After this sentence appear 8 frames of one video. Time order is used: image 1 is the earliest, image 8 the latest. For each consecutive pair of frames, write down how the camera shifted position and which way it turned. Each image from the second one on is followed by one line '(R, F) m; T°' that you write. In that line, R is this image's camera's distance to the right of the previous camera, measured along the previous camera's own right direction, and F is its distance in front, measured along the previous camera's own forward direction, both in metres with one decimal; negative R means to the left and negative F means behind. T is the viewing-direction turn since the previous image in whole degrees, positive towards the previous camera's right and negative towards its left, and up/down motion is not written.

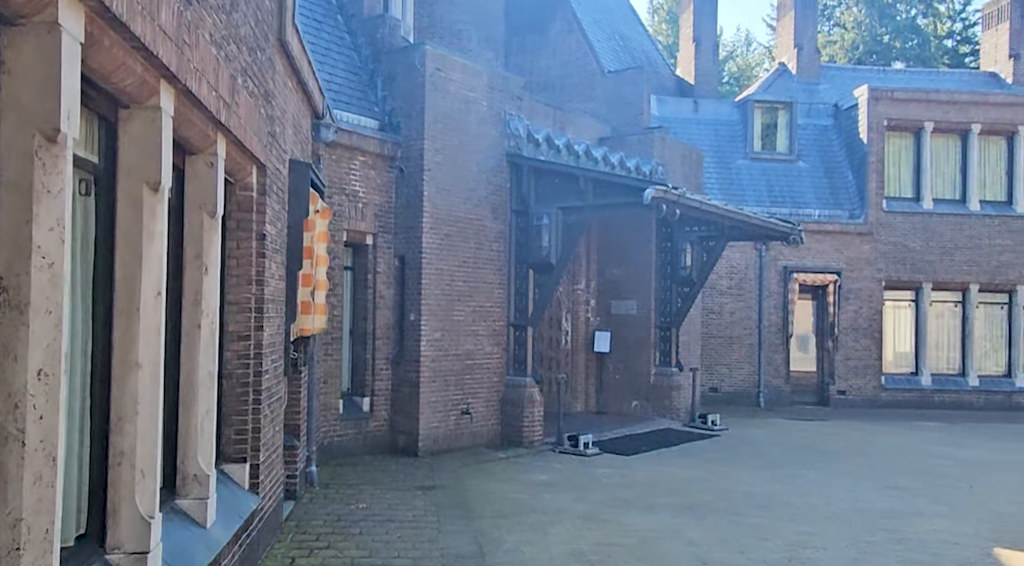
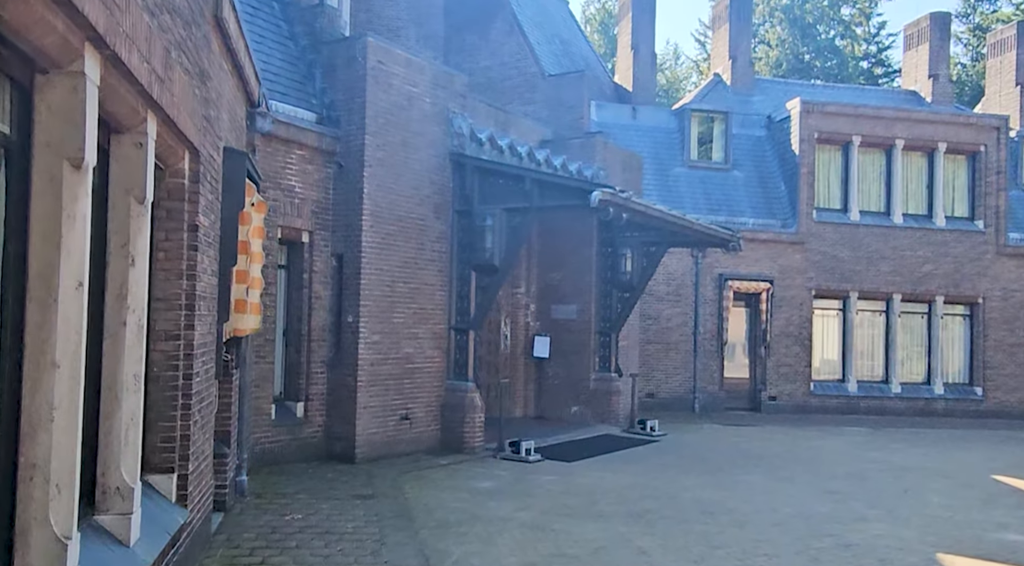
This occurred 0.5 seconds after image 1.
(-0.2, +0.4) m; +4°
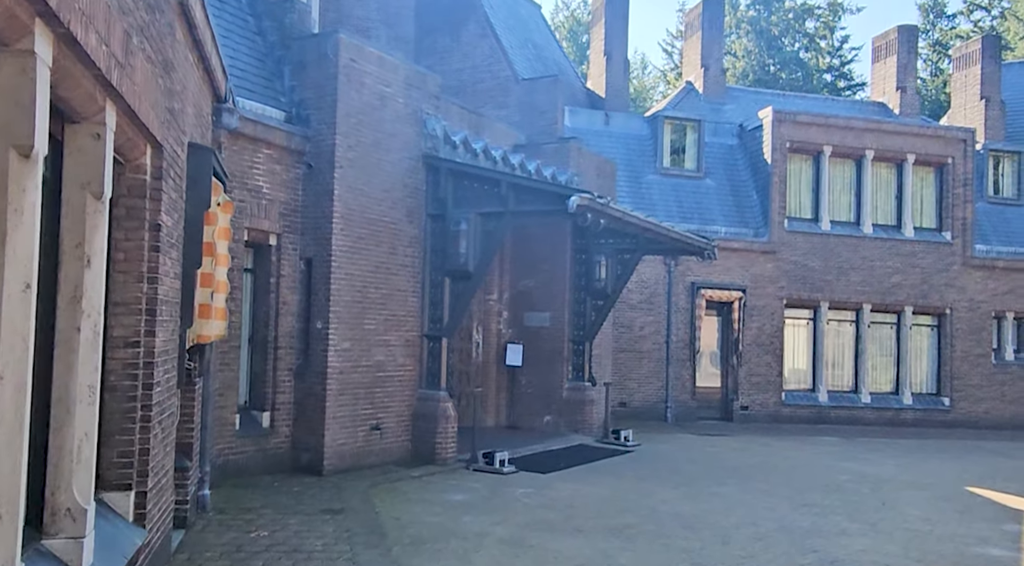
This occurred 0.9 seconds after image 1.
(-0.1, +0.3) m; +2°
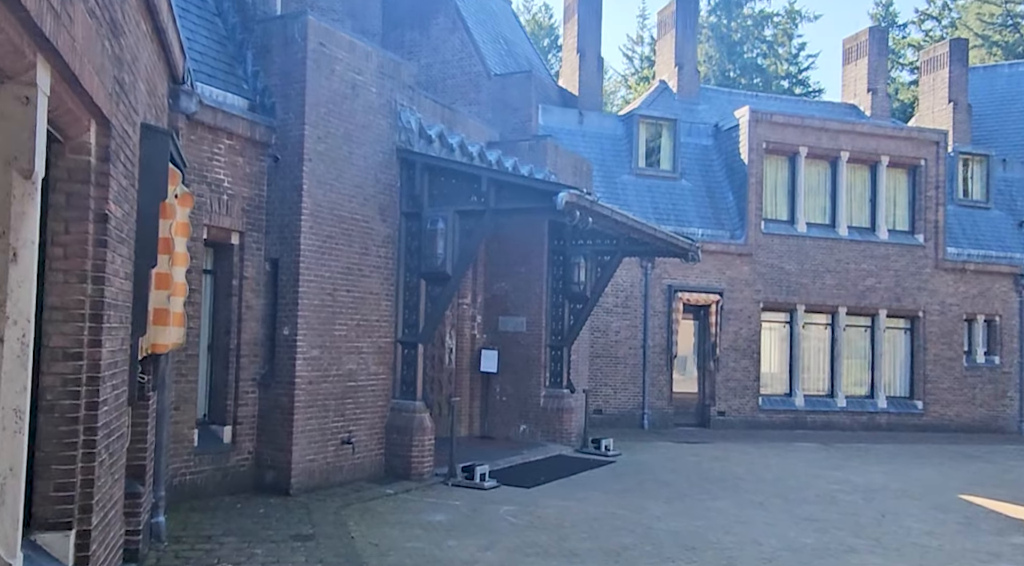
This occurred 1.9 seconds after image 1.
(-0.3, +0.8) m; +3°
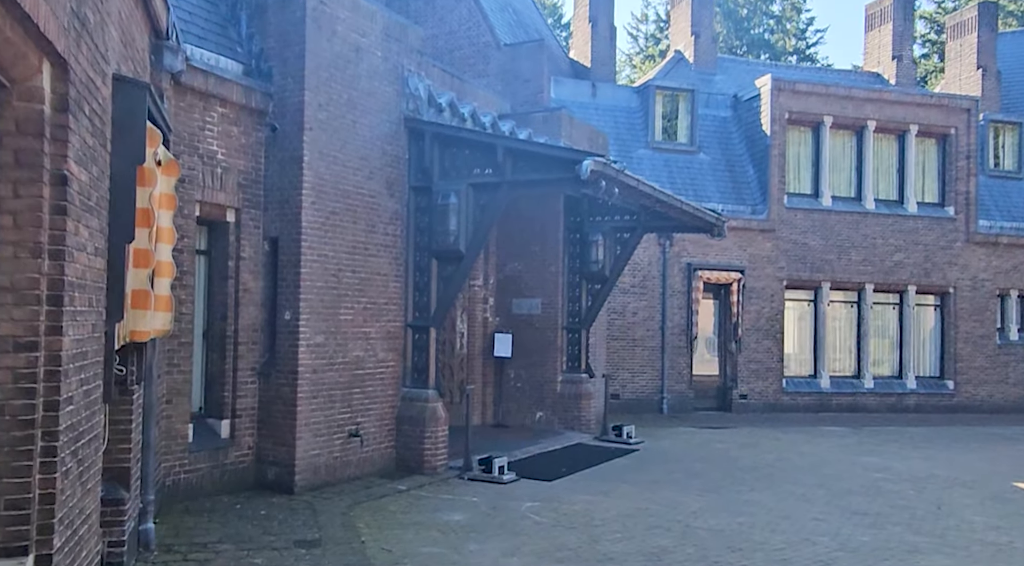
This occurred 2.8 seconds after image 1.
(-0.2, +0.9) m; 0°
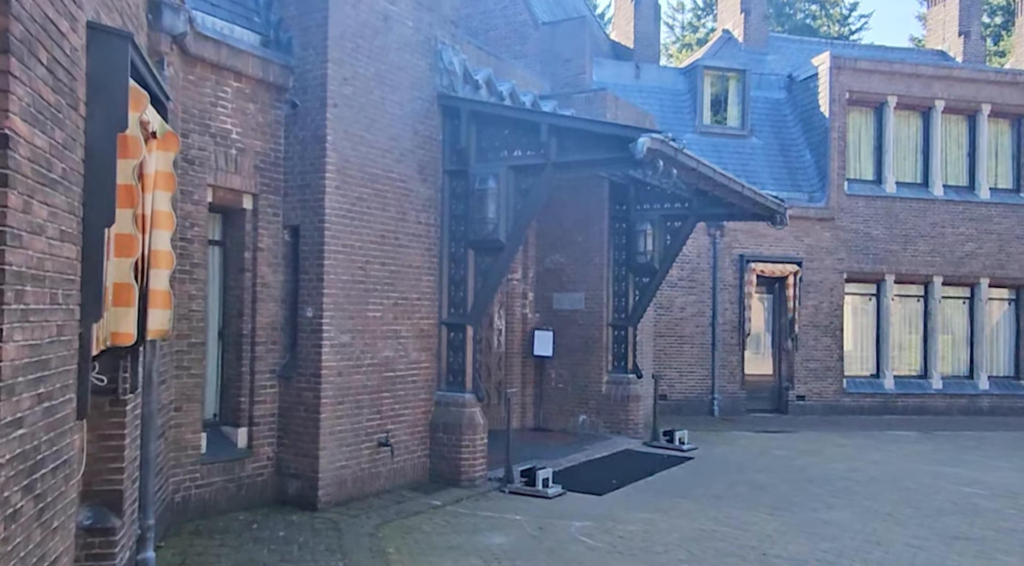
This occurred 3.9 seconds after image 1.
(-0.1, +1.0) m; -2°
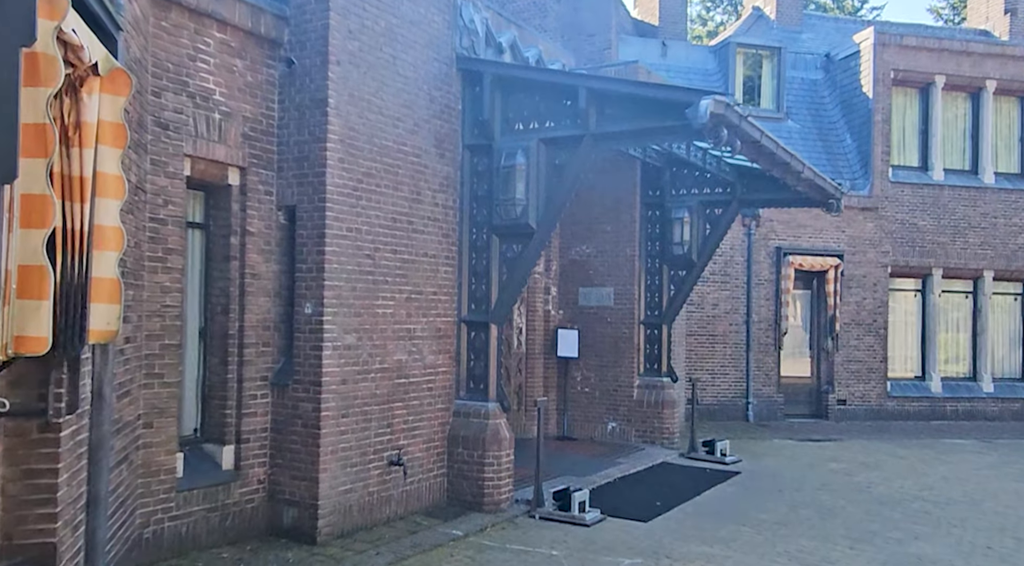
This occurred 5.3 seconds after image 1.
(-0.3, +1.4) m; 0°
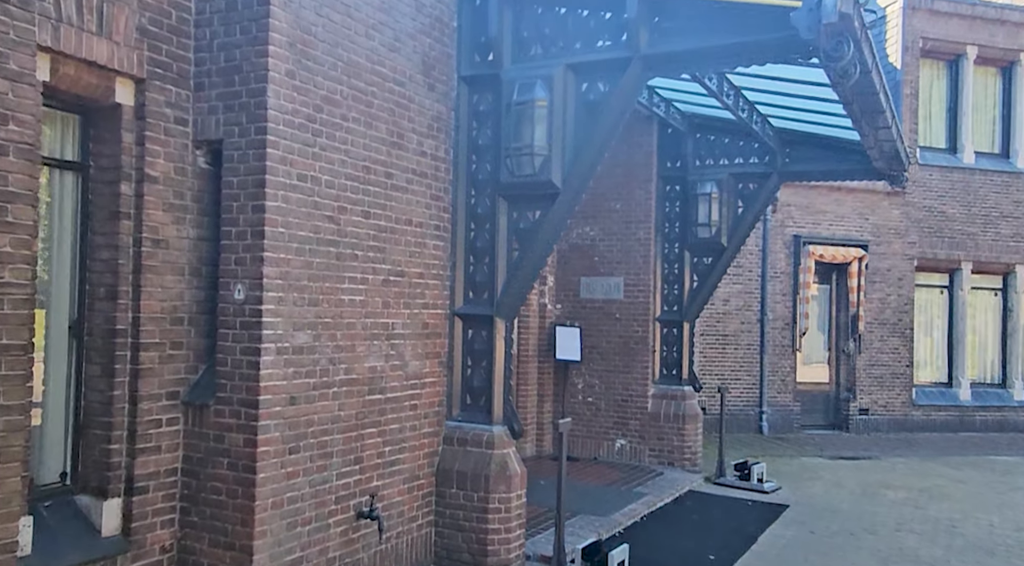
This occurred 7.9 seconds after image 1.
(-0.4, +2.3) m; +3°
